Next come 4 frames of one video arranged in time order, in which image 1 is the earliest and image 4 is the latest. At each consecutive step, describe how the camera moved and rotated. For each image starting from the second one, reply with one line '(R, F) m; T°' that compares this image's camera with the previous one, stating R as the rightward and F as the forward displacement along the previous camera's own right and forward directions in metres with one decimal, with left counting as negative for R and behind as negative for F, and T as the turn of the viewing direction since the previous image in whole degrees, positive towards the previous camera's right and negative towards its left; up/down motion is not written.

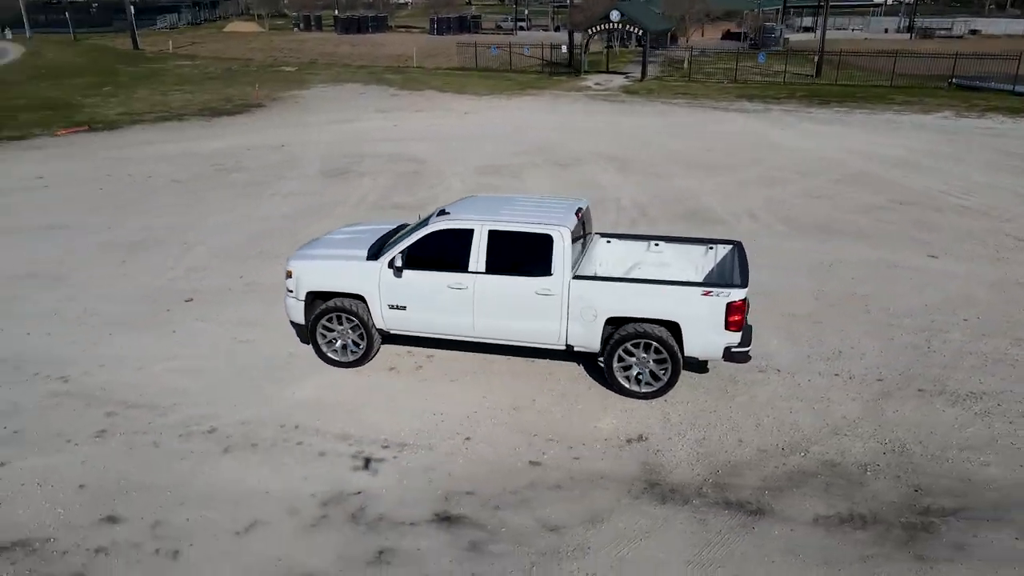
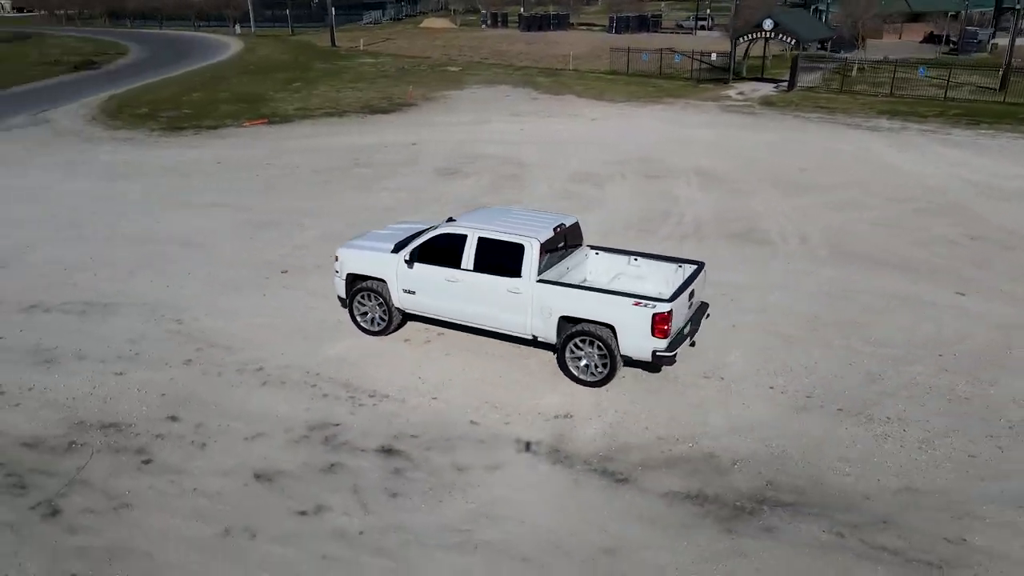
(+2.1, -1.3) m; -13°
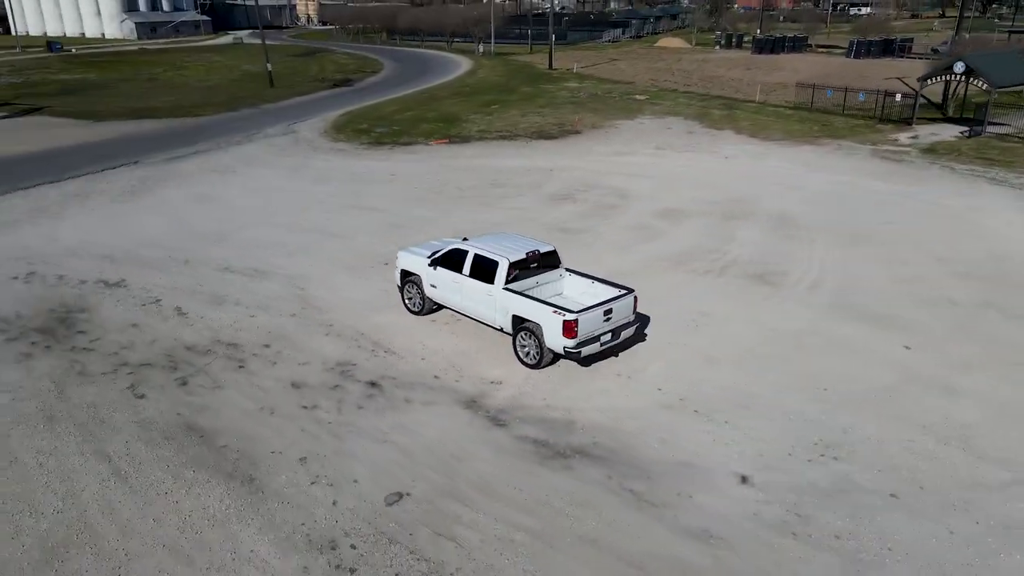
(+3.7, -2.7) m; -18°
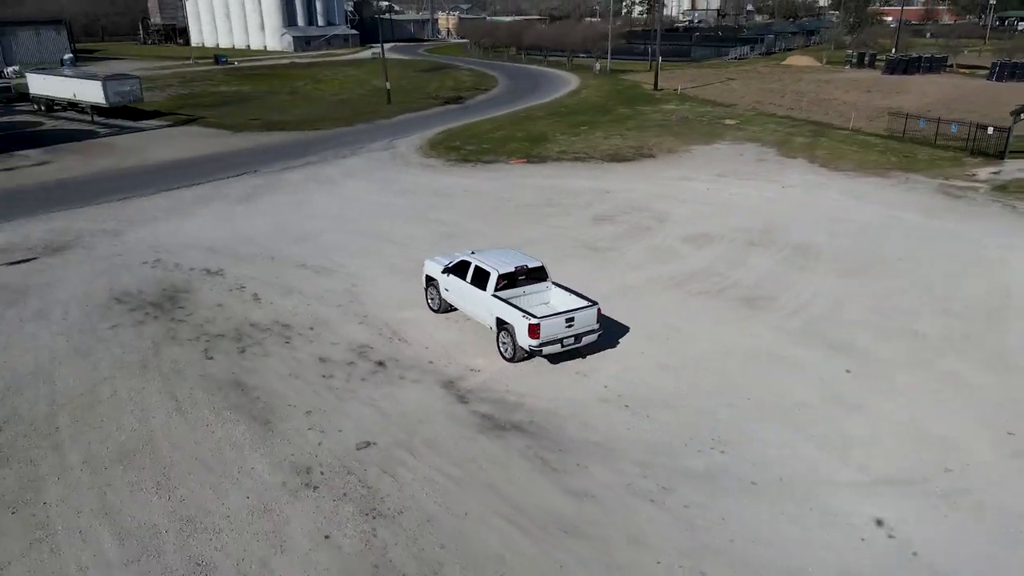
(+2.5, -2.2) m; -10°
